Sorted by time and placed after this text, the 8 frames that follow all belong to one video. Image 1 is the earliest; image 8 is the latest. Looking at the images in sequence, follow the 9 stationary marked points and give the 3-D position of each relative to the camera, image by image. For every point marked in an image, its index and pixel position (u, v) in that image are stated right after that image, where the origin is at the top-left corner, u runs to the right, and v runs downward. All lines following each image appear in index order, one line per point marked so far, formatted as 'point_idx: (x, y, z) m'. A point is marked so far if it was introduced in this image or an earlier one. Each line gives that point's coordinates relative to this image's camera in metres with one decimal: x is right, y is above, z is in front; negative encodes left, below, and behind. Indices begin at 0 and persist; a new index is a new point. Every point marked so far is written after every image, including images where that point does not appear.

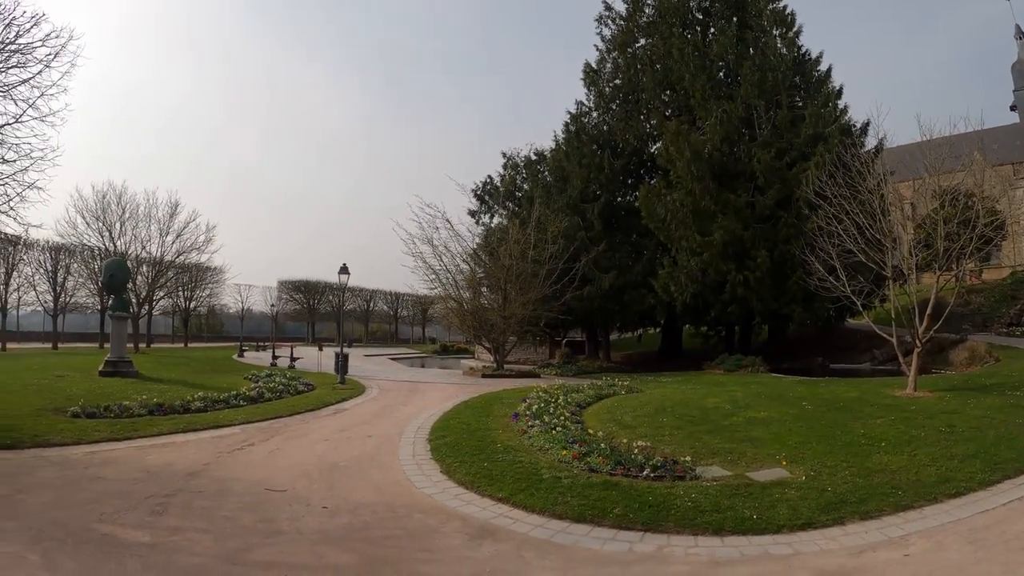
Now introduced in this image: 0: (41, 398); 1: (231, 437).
0: (-5.8, -1.4, +14.6) m
1: (-3.0, -1.6, +12.6) m
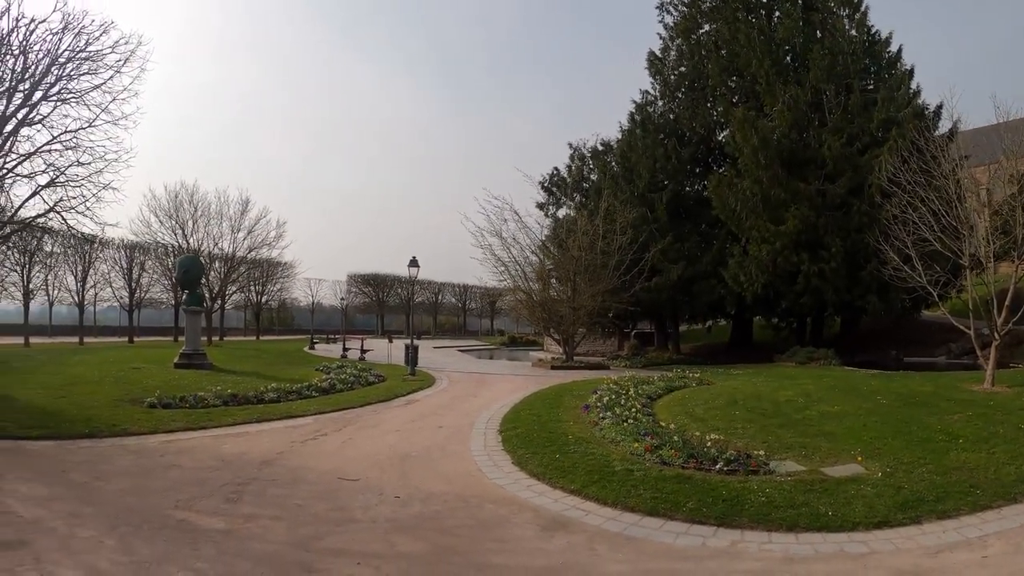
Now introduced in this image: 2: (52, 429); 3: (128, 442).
0: (-5.0, -1.3, +14.9) m
1: (-2.2, -1.5, +12.7) m
2: (-4.1, -1.3, +10.5) m
3: (-3.3, -1.3, +10.3) m
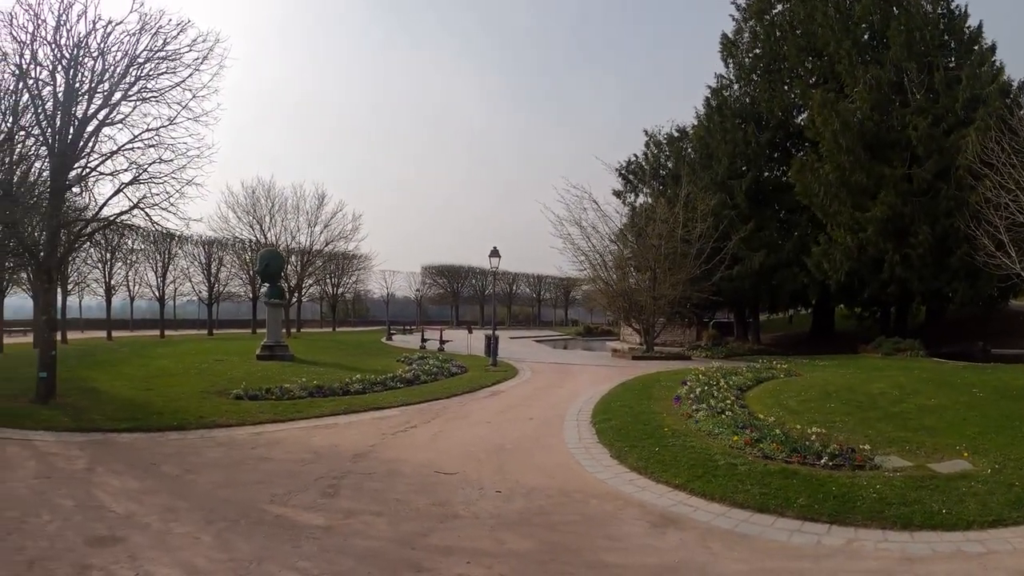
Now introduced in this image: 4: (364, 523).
0: (-3.8, -1.2, +14.7) m
1: (-1.2, -1.4, +12.3) m
2: (-3.2, -1.2, +10.3) m
3: (-2.5, -1.2, +10.0) m
4: (-0.8, -1.3, +6.7) m
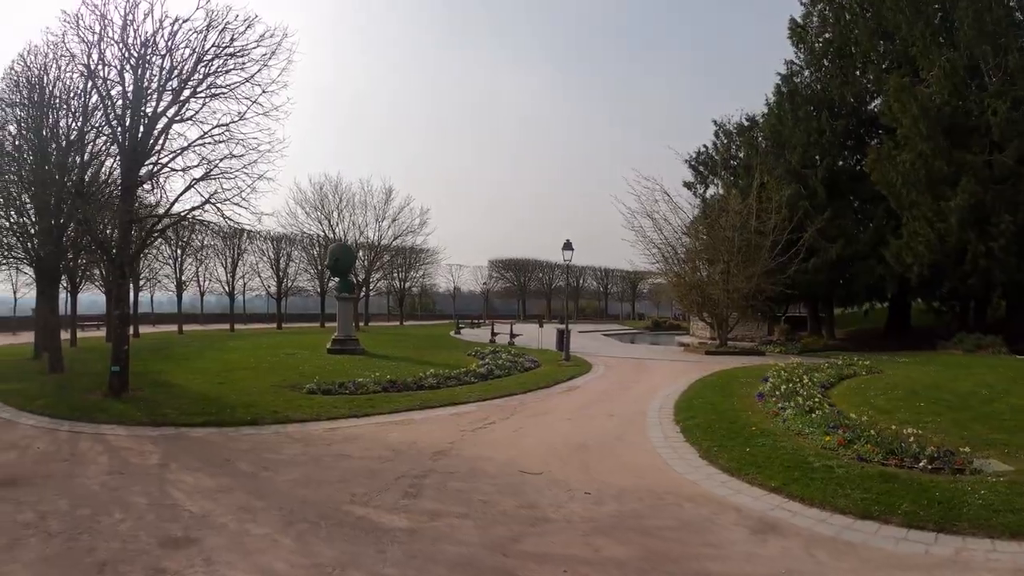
0: (-2.9, -1.1, +14.4) m
1: (-0.4, -1.3, +11.9) m
2: (-2.5, -1.1, +10.0) m
3: (-1.8, -1.2, +9.7) m
4: (-0.3, -1.3, +6.3) m
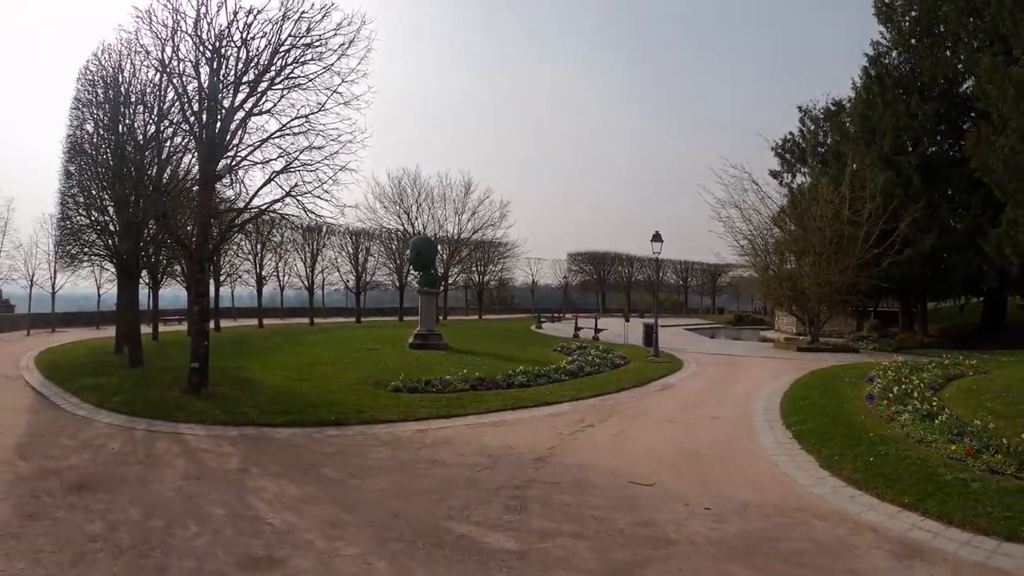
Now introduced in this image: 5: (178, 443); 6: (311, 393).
0: (-1.8, -1.0, +13.9) m
1: (+0.5, -1.2, +11.2) m
2: (-1.7, -1.0, +9.4) m
3: (-1.0, -1.1, +9.0) m
4: (+0.2, -1.2, +5.5) m
5: (-2.3, -1.0, +8.0) m
6: (-1.9, -1.0, +11.0) m
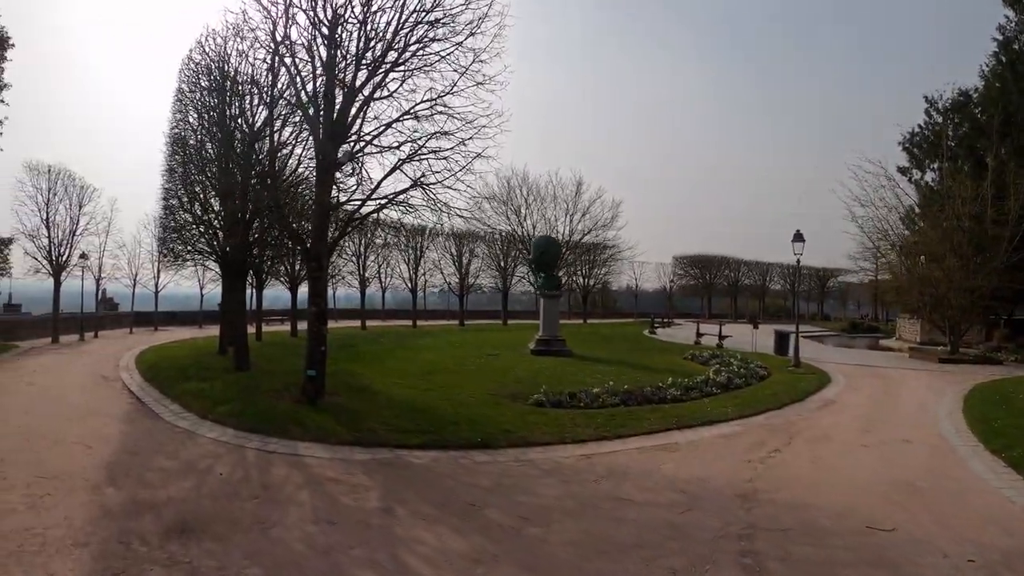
0: (-0.2, -1.0, +12.3) m
1: (+1.8, -1.2, +9.5) m
2: (-0.5, -1.0, +7.8) m
3: (+0.2, -1.1, +7.4) m
4: (+1.1, -1.2, +3.9) m
5: (-1.2, -1.0, +6.5) m
6: (-0.5, -0.9, +9.5) m
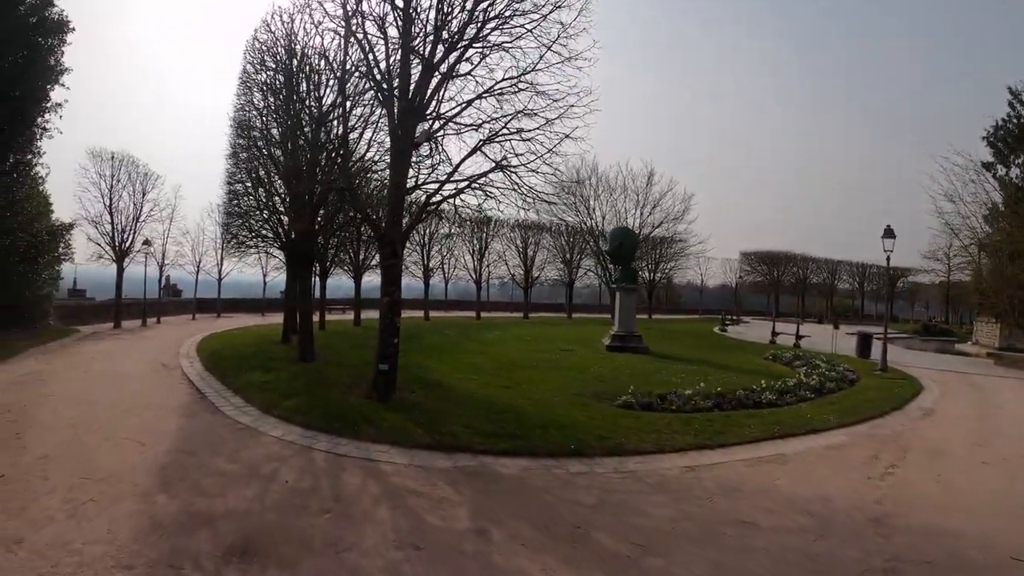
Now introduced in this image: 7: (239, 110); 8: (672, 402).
0: (+0.5, -0.9, +11.5) m
1: (+2.5, -1.2, +8.6) m
2: (+0.1, -0.9, +7.1) m
3: (+0.7, -1.0, +6.6) m
4: (+1.5, -1.2, +3.0) m
5: (-0.7, -0.9, +5.7) m
6: (+0.1, -0.9, +8.7) m
7: (-4.6, +3.1, +20.0) m
8: (+1.3, -0.9, +9.9) m
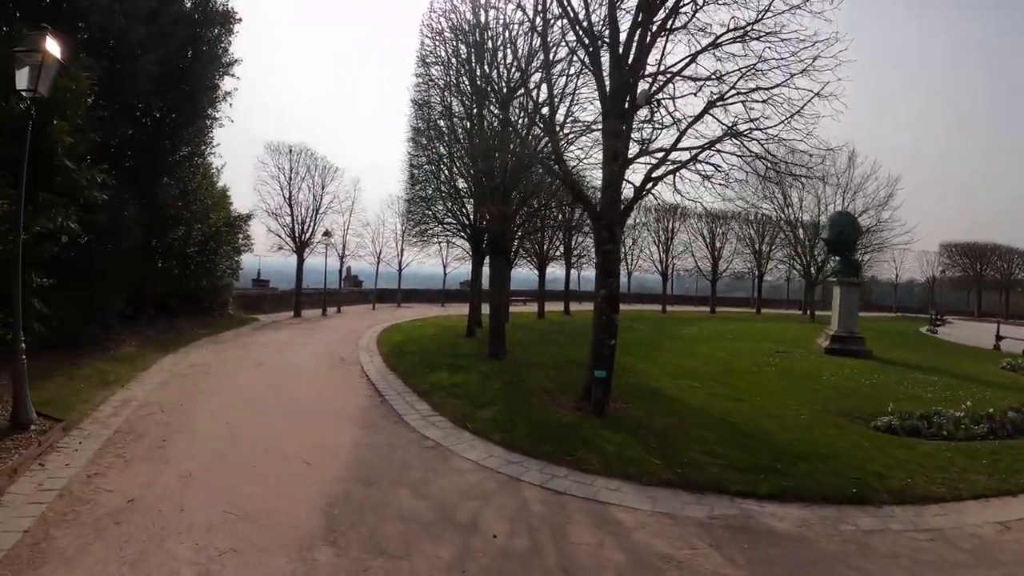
0: (+2.4, -0.8, +9.8) m
1: (+3.9, -1.1, +6.6) m
2: (+1.3, -0.9, +5.4) m
3: (+1.8, -1.0, +4.9) m
4: (+2.1, -1.2, +1.2) m
5: (+0.3, -0.9, +4.2) m
6: (+1.6, -0.8, +7.1) m
7: (-1.4, +3.2, +18.9) m
8: (+2.9, -0.9, +8.0) m
